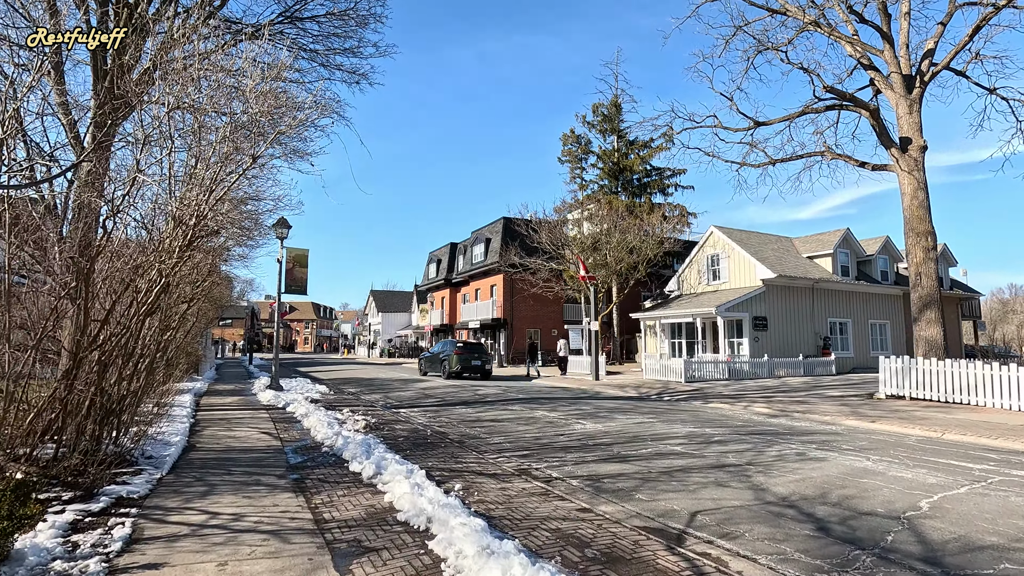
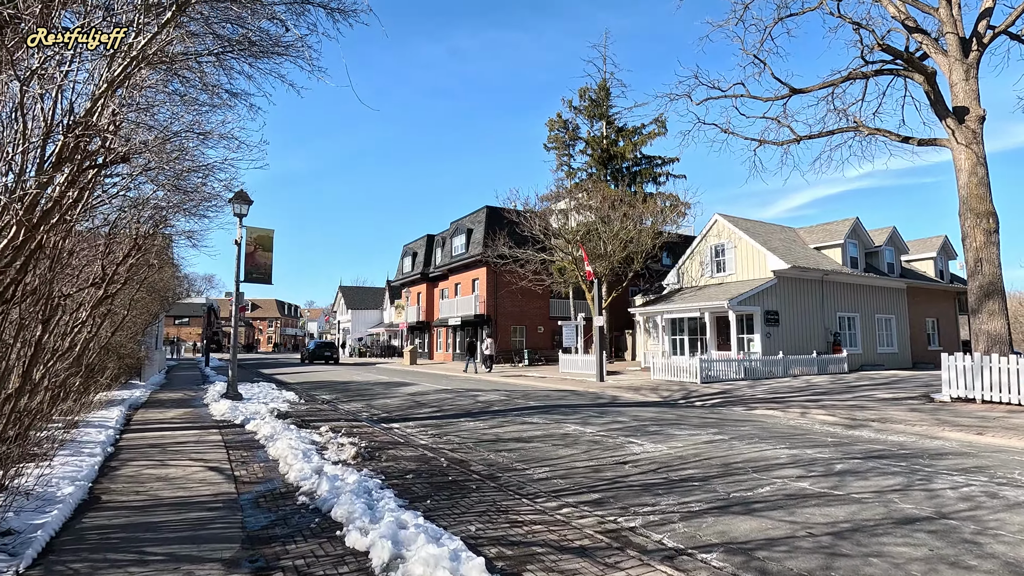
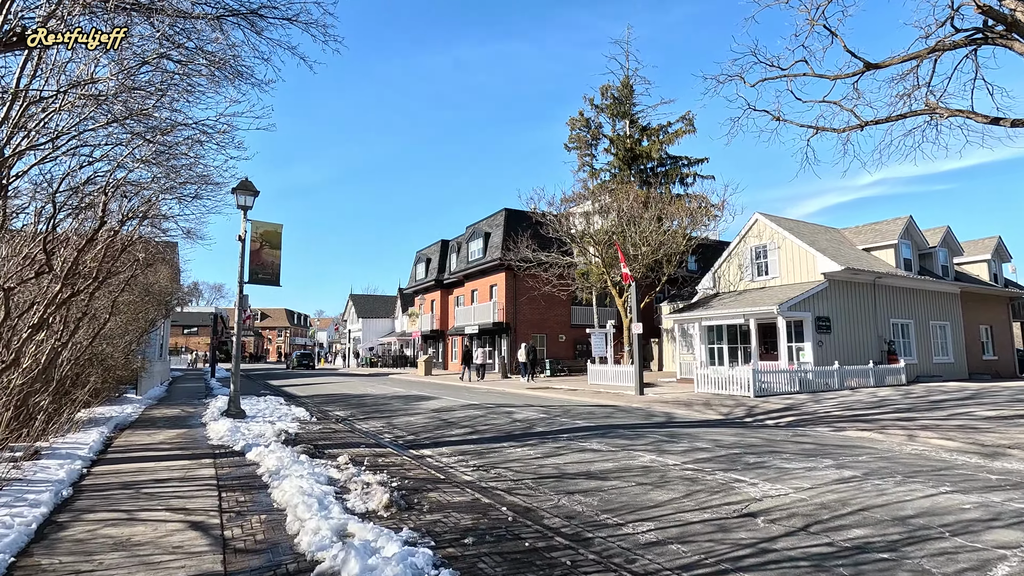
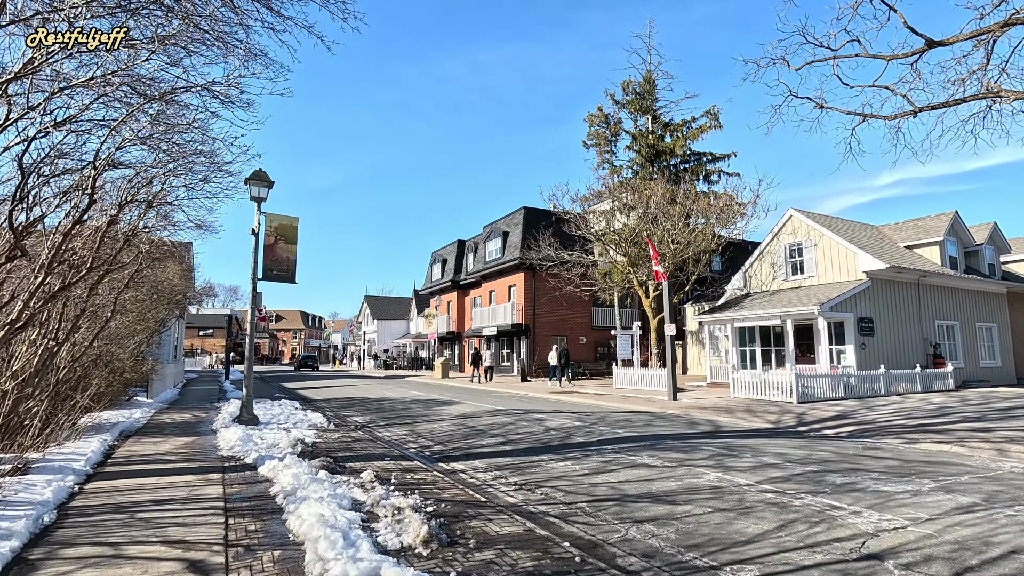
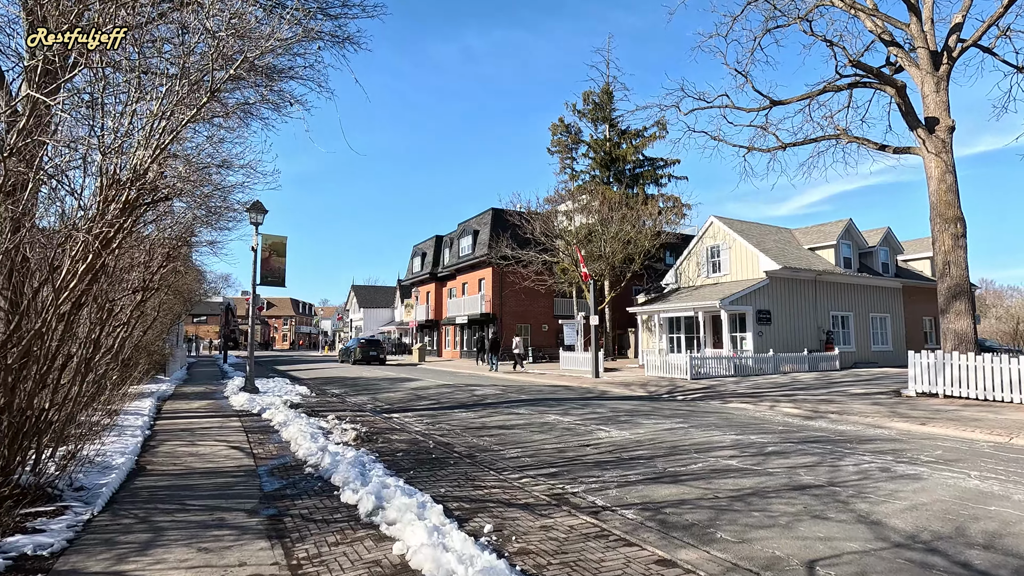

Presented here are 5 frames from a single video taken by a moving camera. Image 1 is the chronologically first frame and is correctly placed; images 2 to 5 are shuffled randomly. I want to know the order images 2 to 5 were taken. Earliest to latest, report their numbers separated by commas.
5, 2, 3, 4
